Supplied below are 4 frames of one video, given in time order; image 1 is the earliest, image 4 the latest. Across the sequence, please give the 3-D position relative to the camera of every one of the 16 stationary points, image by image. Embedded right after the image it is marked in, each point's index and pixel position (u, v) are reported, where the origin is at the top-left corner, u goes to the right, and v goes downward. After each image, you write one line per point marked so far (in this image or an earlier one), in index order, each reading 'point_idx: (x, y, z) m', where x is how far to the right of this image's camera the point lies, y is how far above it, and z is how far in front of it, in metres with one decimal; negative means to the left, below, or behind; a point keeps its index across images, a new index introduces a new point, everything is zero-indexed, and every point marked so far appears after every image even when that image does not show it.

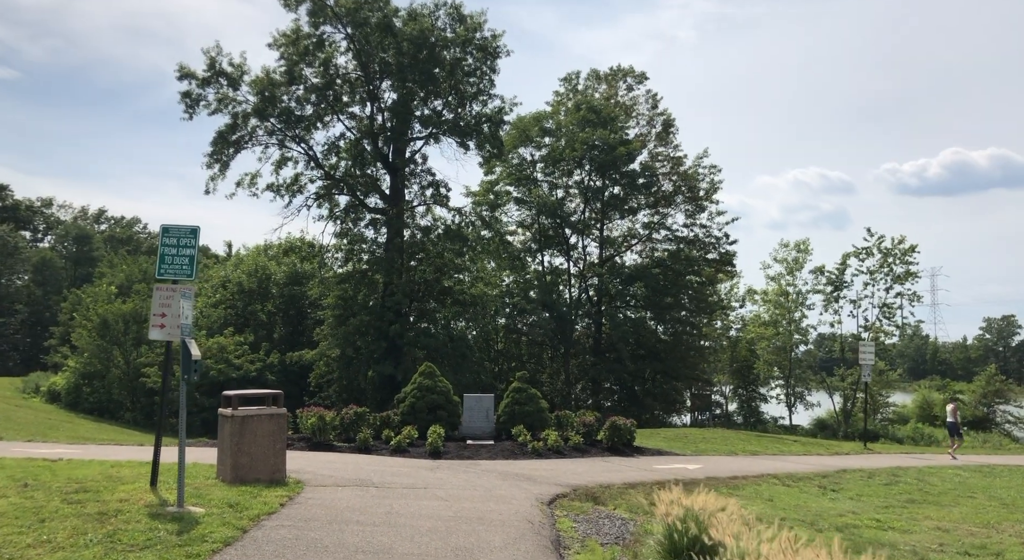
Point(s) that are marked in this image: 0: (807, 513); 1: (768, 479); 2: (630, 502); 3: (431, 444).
0: (+3.5, -2.7, +9.7) m
1: (+3.8, -3.0, +12.3) m
2: (+1.4, -2.6, +9.4) m
3: (-1.3, -2.7, +13.5) m
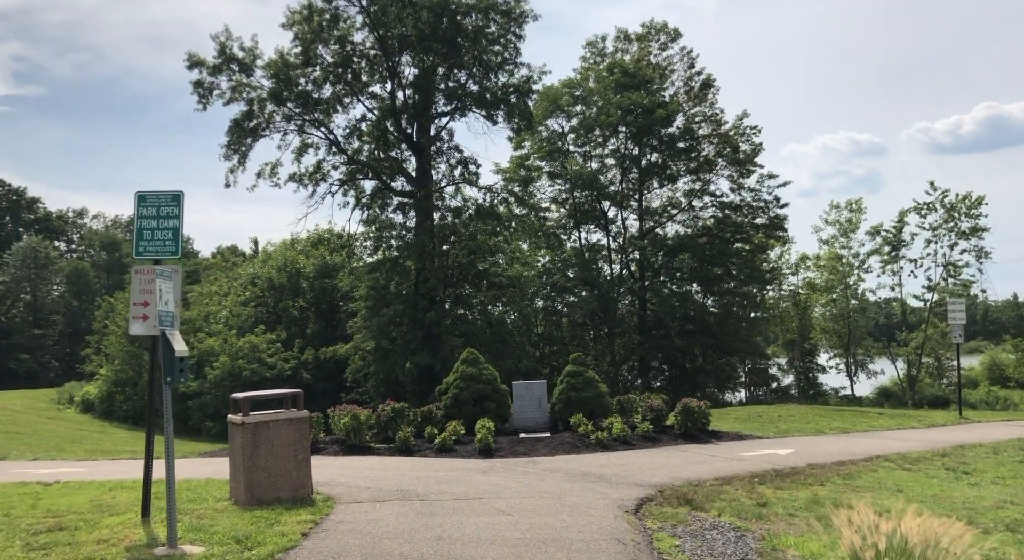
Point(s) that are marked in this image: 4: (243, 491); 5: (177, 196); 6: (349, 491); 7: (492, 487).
0: (+4.2, -2.2, +7.9) m
1: (+4.6, -2.3, +10.5) m
2: (+2.1, -2.1, +7.6) m
3: (-0.4, -2.3, +11.8) m
4: (-2.5, -1.9, +7.7) m
5: (-2.7, +0.7, +6.8) m
6: (-1.7, -2.2, +8.5) m
7: (-0.2, -2.2, +8.7) m
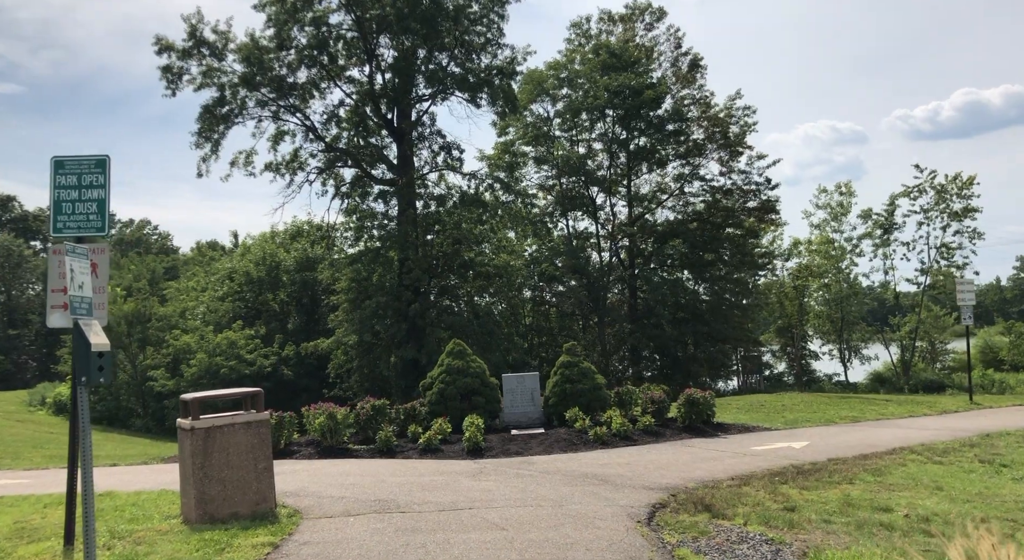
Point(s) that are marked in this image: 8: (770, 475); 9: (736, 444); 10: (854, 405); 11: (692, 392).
0: (+4.2, -1.9, +6.9) m
1: (+4.6, -2.0, +9.5) m
2: (+2.0, -1.9, +6.7) m
3: (-0.6, -2.1, +10.8) m
4: (-2.5, -1.8, +6.6) m
5: (-2.8, +0.8, +5.8) m
6: (-1.7, -2.0, +7.5) m
7: (-0.3, -2.0, +7.7) m
8: (+2.6, -2.0, +8.5) m
9: (+3.0, -2.2, +11.0) m
10: (+6.9, -2.5, +16.7) m
11: (+2.7, -1.7, +12.5) m
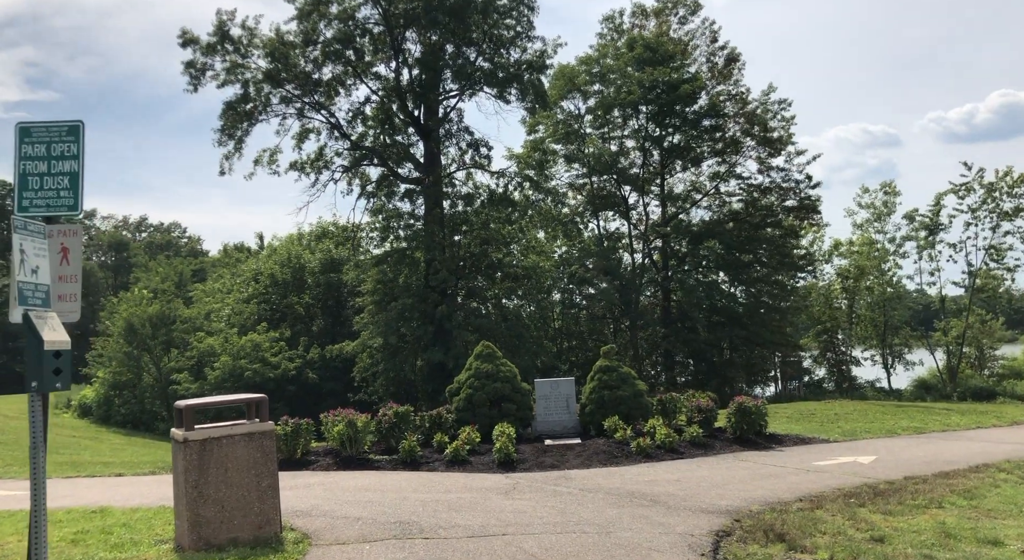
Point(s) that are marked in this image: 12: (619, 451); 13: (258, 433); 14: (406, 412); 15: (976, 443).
0: (+4.5, -1.8, +5.9) m
1: (+4.9, -2.0, +8.4) m
2: (+2.3, -1.8, +5.7) m
3: (-0.1, -2.0, +9.9) m
4: (-2.3, -1.7, +5.8) m
5: (-2.6, +0.9, +4.9) m
6: (-1.4, -1.9, +6.6) m
7: (+0.1, -1.9, +6.8) m
8: (+3.0, -1.9, +7.5) m
9: (+3.4, -2.1, +10.0) m
10: (+7.5, -2.5, +15.5) m
11: (+3.2, -1.7, +11.5) m
12: (+1.3, -2.1, +10.4) m
13: (-1.8, -1.1, +6.0) m
14: (-1.4, -1.8, +11.0) m
15: (+6.3, -2.2, +11.3) m
